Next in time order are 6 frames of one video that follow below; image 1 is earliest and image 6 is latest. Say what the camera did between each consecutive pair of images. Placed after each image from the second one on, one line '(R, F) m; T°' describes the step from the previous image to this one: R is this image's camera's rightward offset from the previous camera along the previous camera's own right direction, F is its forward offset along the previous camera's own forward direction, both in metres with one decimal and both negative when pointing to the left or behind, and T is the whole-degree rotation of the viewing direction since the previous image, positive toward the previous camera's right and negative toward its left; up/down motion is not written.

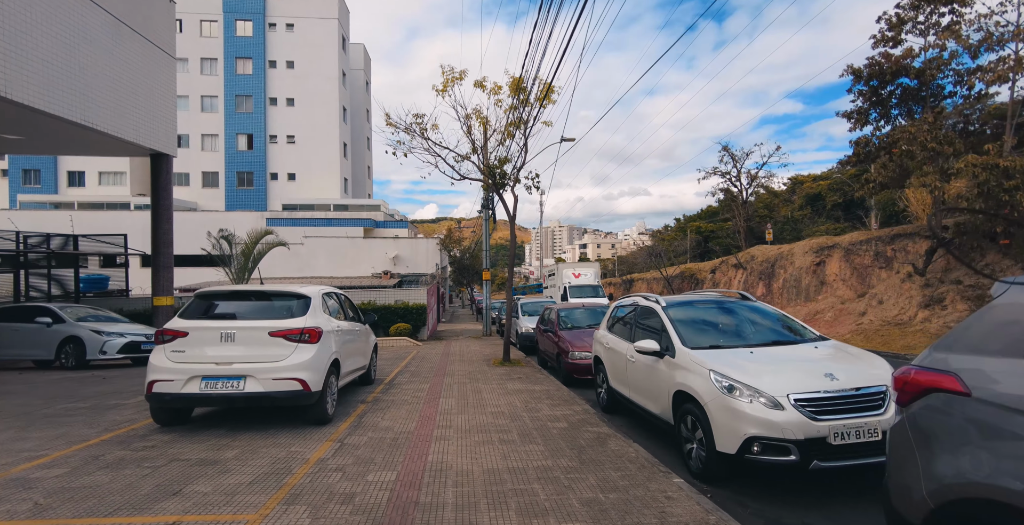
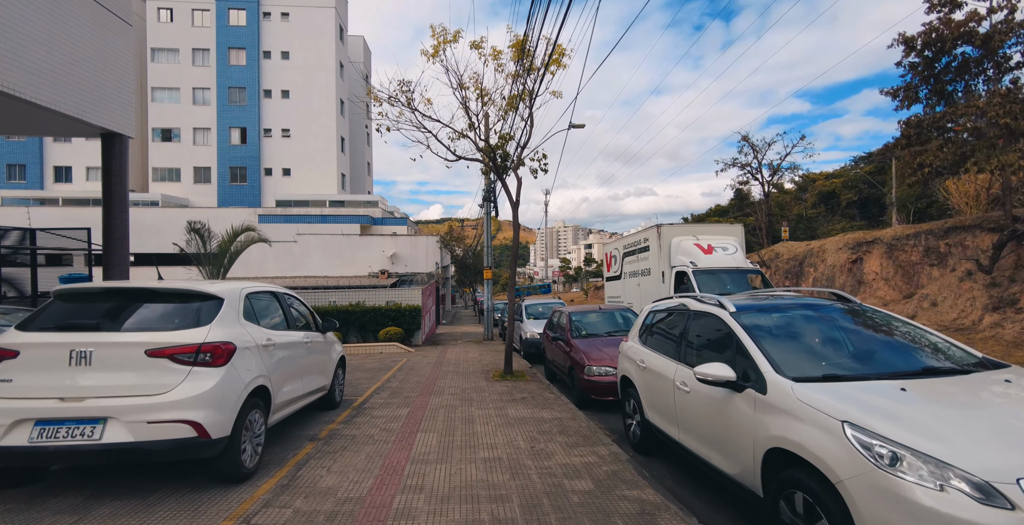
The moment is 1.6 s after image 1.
(0.0, +1.7) m; -1°
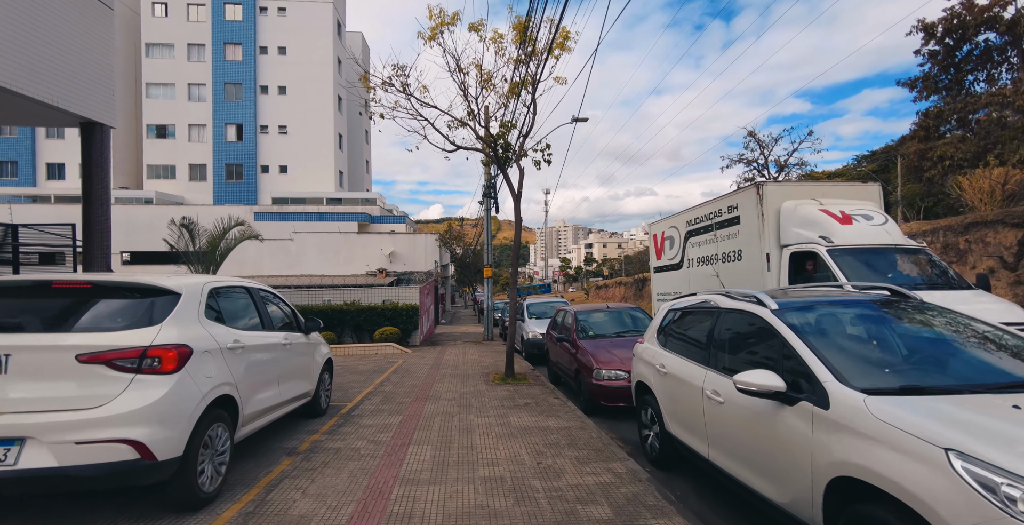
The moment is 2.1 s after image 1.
(0.0, +0.6) m; 0°
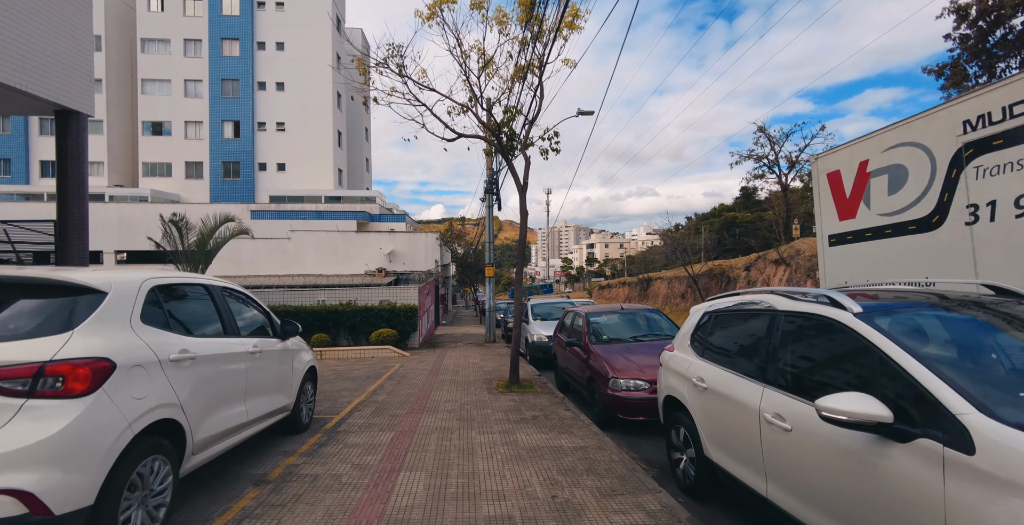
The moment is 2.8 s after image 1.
(-0.1, +0.7) m; 0°
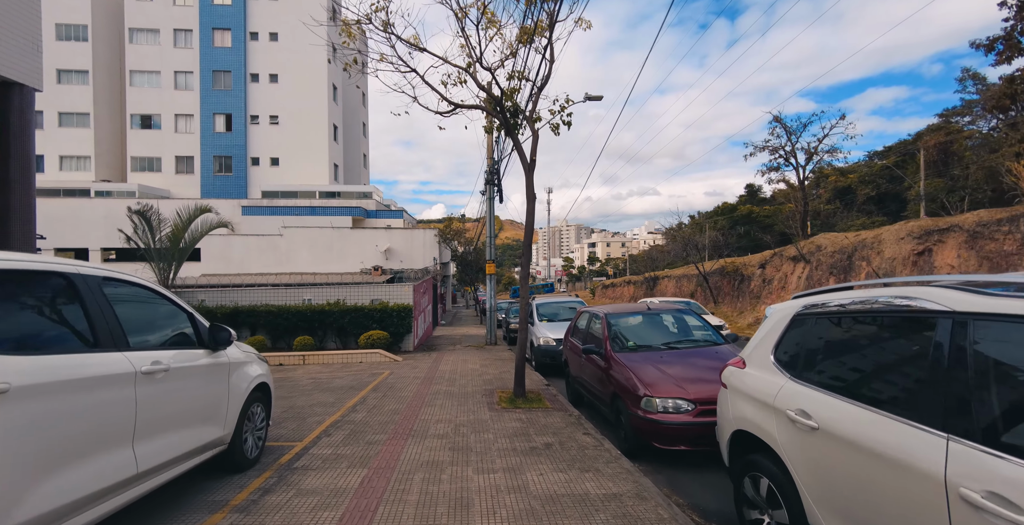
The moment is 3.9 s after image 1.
(-0.1, +1.2) m; 0°
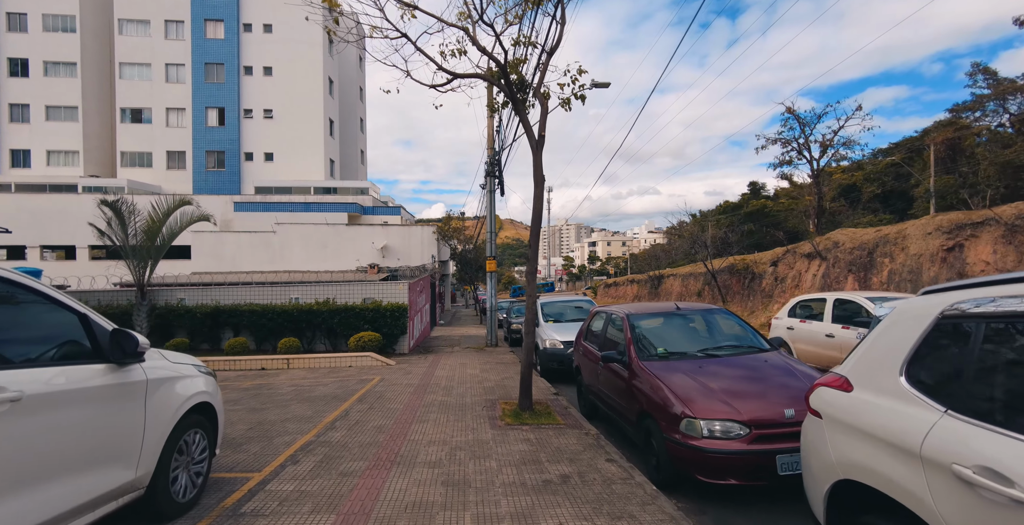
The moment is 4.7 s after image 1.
(-0.1, +0.9) m; 0°
